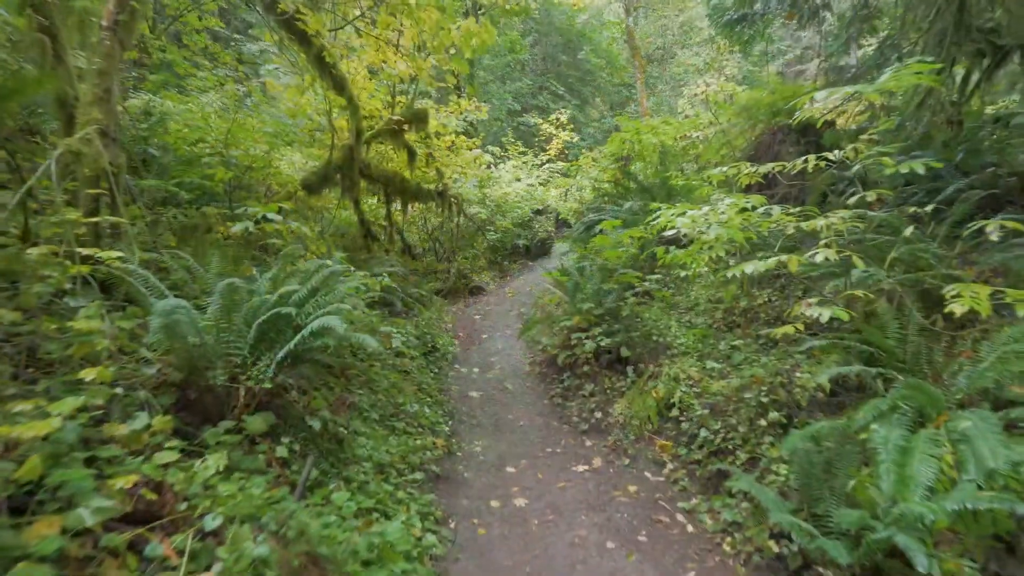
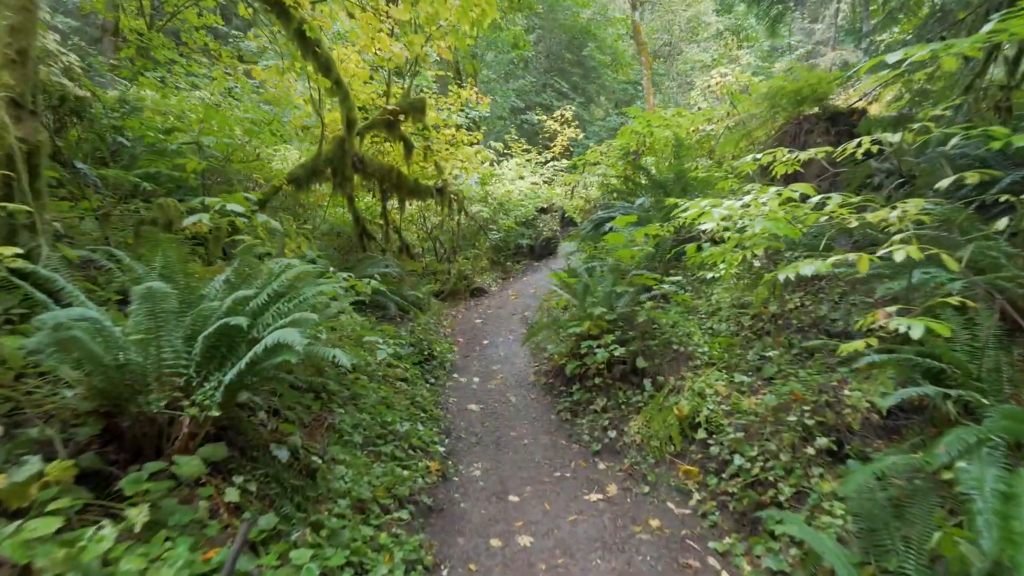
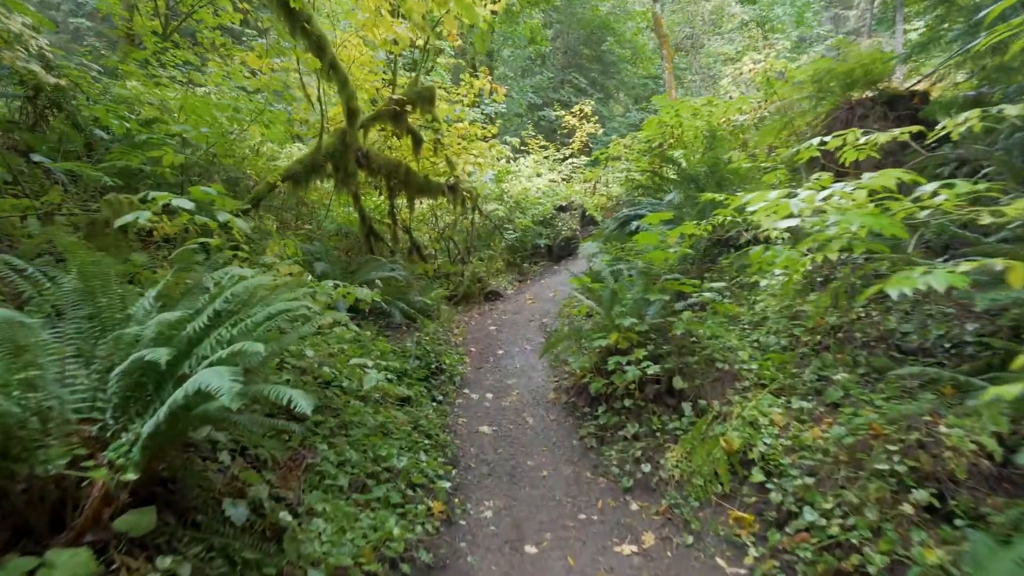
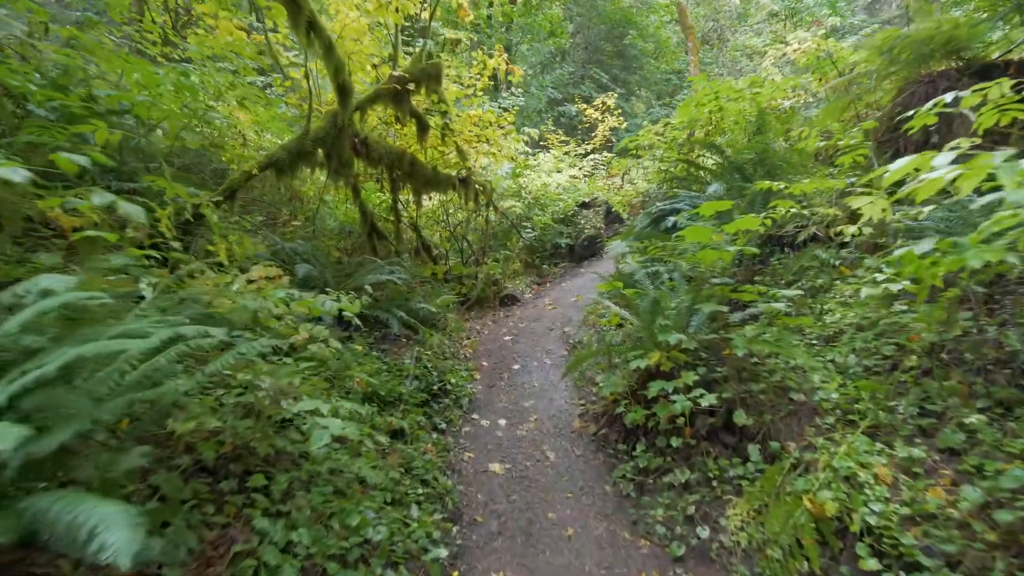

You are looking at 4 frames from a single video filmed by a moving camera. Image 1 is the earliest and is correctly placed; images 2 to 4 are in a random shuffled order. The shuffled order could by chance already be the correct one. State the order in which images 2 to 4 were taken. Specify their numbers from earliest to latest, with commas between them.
2, 3, 4
